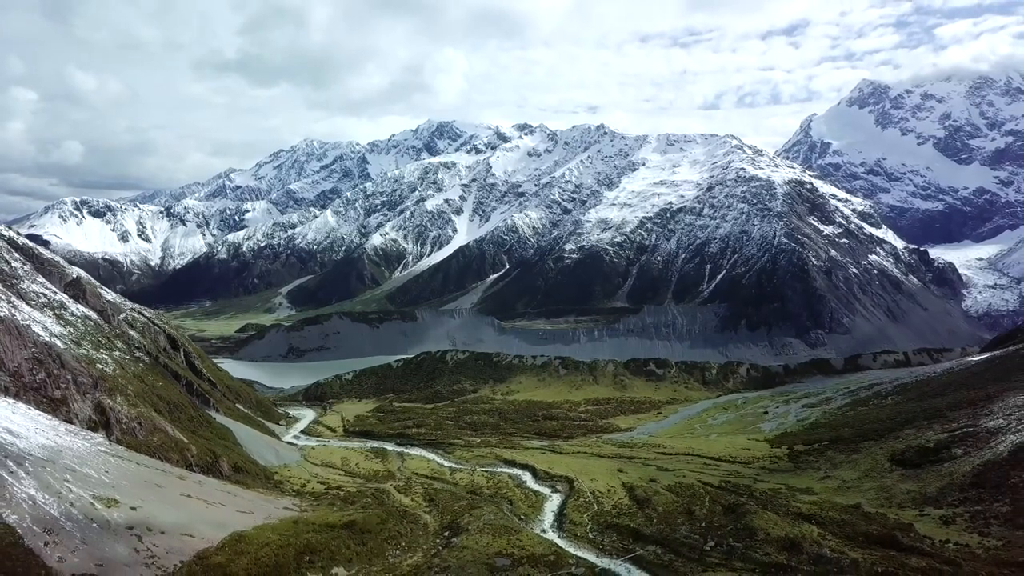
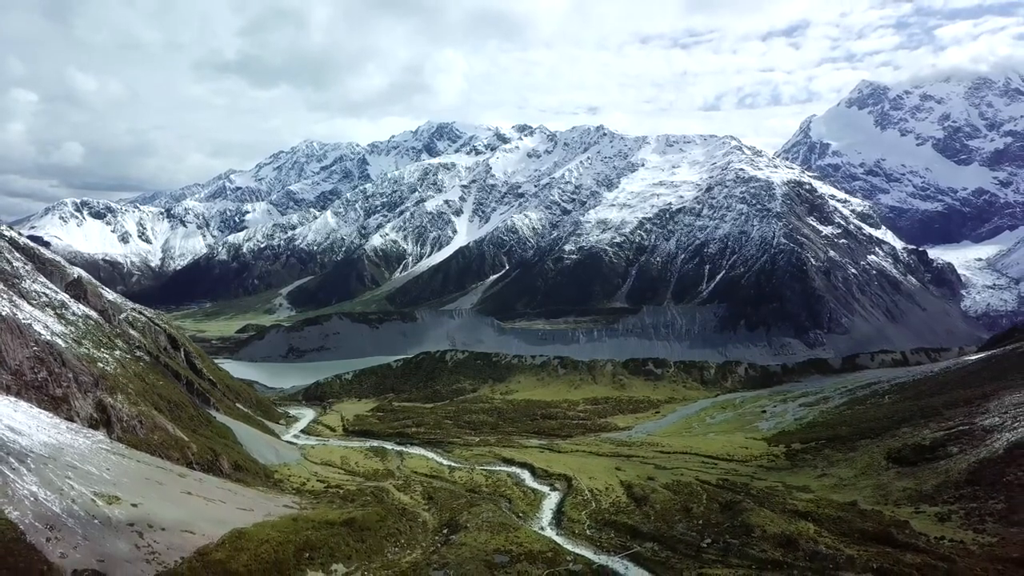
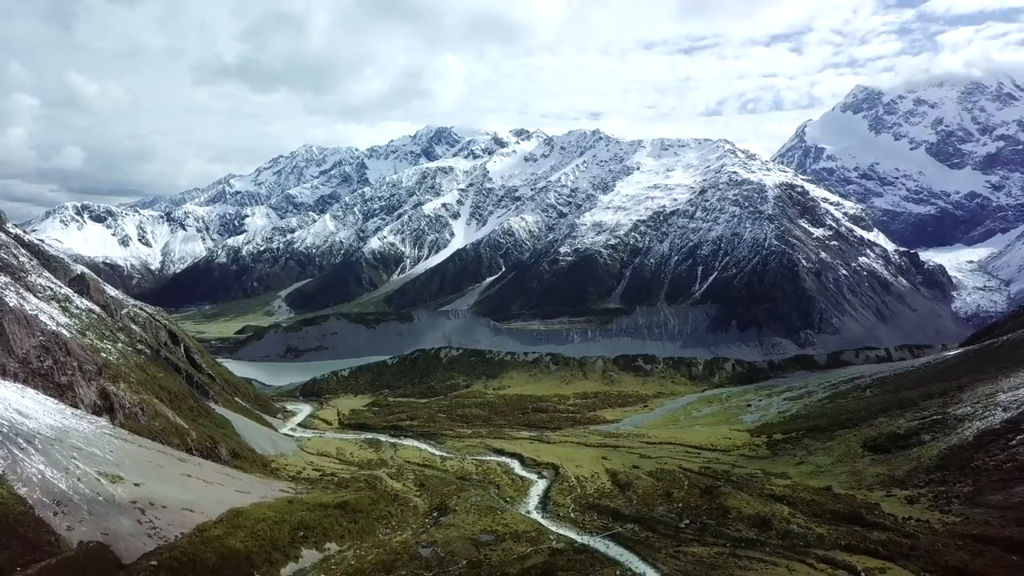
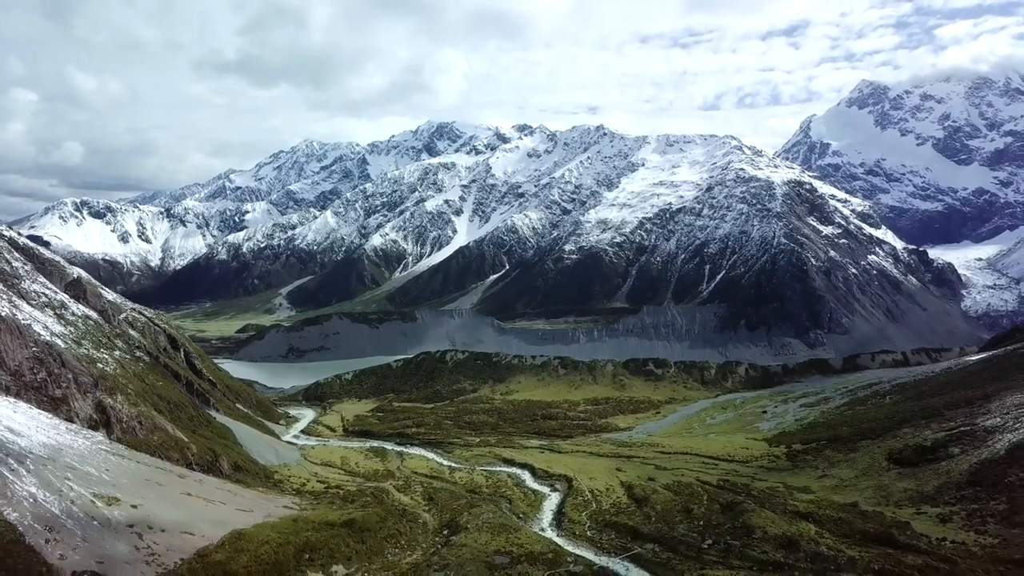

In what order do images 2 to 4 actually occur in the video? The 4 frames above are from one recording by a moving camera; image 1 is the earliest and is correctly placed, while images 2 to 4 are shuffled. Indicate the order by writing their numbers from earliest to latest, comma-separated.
4, 2, 3
